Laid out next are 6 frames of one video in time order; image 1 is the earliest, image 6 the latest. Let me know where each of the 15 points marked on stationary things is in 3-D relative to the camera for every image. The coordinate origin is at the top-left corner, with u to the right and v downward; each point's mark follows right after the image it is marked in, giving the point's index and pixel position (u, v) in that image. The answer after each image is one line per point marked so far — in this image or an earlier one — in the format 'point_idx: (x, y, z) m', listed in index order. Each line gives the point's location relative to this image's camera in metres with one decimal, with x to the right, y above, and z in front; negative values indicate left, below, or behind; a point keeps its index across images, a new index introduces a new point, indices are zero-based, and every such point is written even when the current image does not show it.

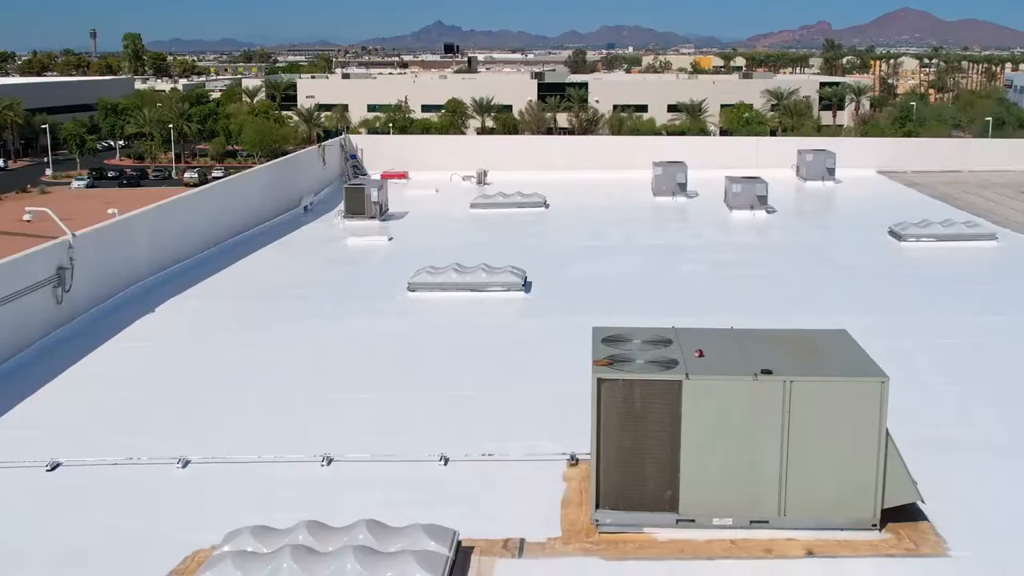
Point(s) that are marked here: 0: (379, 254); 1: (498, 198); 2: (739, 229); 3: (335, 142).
0: (-1.5, +0.4, +13.3) m
1: (-0.2, +1.2, +16.4) m
2: (+2.7, +0.7, +14.1) m
3: (-2.9, +2.4, +19.6) m
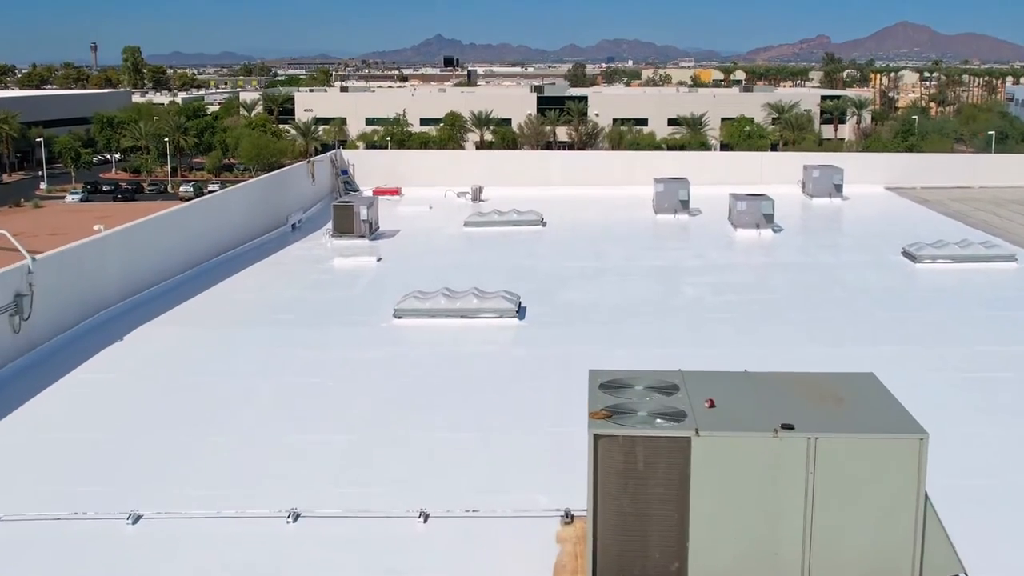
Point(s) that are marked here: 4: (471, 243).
0: (-1.5, +0.1, +12.6) m
1: (-0.3, +1.0, +15.8) m
2: (+2.6, +0.4, +13.5) m
3: (-3.0, +2.1, +19.0) m
4: (-0.5, +0.6, +14.7) m
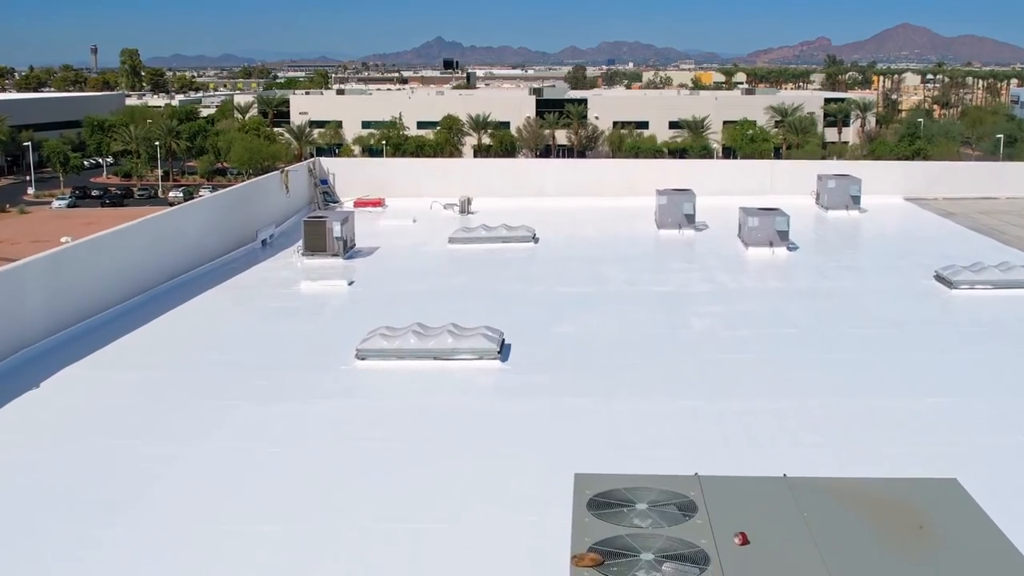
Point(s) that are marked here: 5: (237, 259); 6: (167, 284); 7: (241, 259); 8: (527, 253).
0: (-1.7, -0.1, +11.3) m
1: (-0.4, +0.7, +14.5) m
2: (+2.5, +0.2, +12.1) m
3: (-3.1, +1.8, +17.7) m
4: (-0.6, +0.3, +13.4) m
5: (-3.3, +0.3, +14.4) m
6: (-3.7, +0.1, +12.8) m
7: (-3.3, +0.4, +14.5) m
8: (+0.2, +0.4, +13.8) m
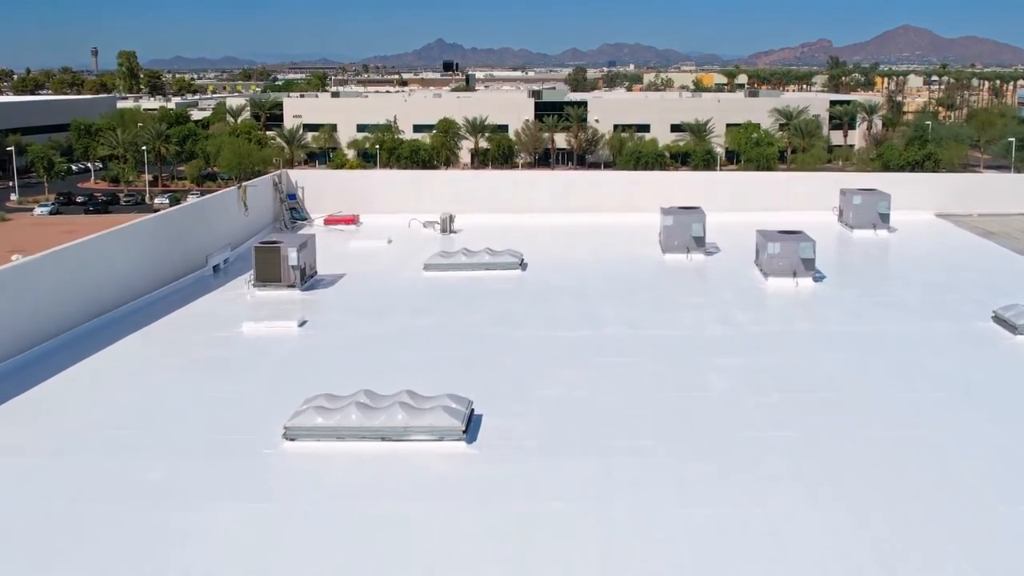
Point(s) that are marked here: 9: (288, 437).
0: (-1.8, -0.5, +9.5) m
1: (-0.6, +0.3, +12.7) m
2: (+2.3, -0.2, +10.3) m
3: (-3.3, +1.4, +15.9) m
4: (-0.8, -0.1, +11.6) m
5: (-3.5, 0.0, +12.7) m
6: (-3.8, -0.3, +11.1) m
7: (-3.4, 0.0, +12.7) m
8: (0.0, 0.0, +12.0) m
9: (-1.3, -0.8, +6.8) m
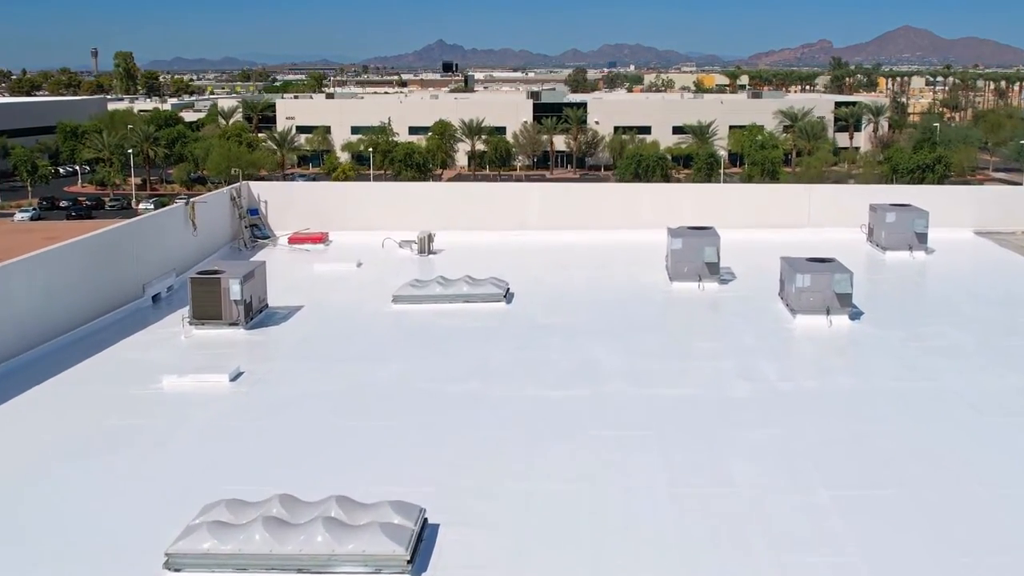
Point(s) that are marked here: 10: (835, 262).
0: (-2.0, -0.8, +7.7) m
1: (-0.7, 0.0, +10.9) m
2: (+2.2, -0.5, +8.6) m
3: (-3.4, +1.1, +14.1) m
4: (-1.0, -0.4, +9.9) m
5: (-3.6, -0.3, +10.9) m
6: (-4.0, -0.6, +9.3) m
7: (-3.6, -0.3, +11.0) m
8: (-0.1, -0.3, +10.3) m
9: (-1.4, -1.2, +5.1) m
10: (+2.7, +0.2, +9.9) m
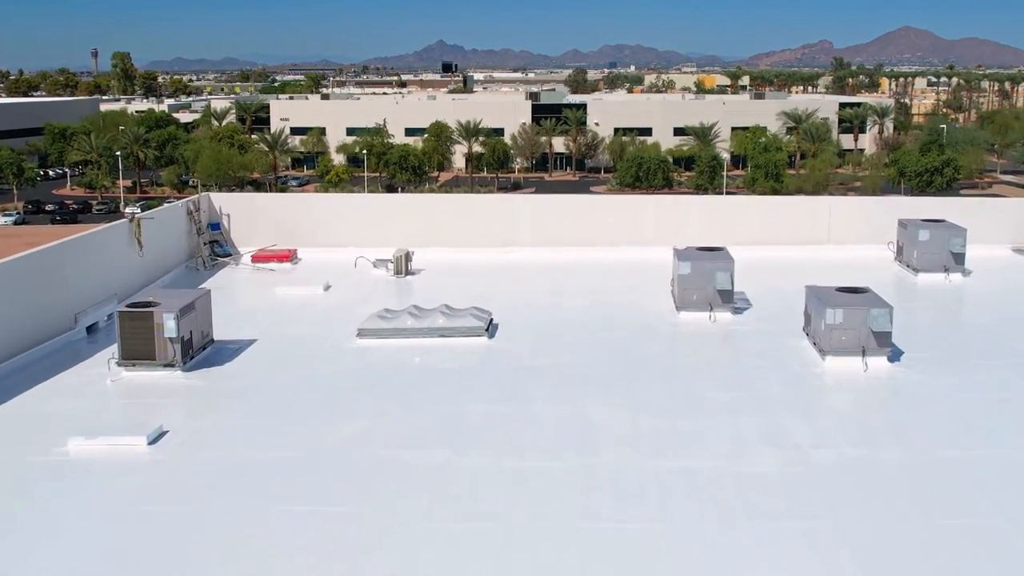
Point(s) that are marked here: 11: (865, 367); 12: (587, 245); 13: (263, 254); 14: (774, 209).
0: (-2.1, -1.1, +6.3) m
1: (-0.9, -0.2, +9.5) m
2: (+2.1, -0.7, +7.2) m
3: (-3.5, +0.9, +12.7) m
4: (-1.1, -0.6, +8.4) m
5: (-3.8, -0.6, +9.5) m
6: (-4.1, -0.8, +7.9) m
7: (-3.7, -0.6, +9.6) m
8: (-0.3, -0.5, +8.9) m
9: (-1.6, -1.4, +3.7) m
10: (+2.5, 0.0, +8.5) m
11: (+2.4, -0.5, +8.2) m
12: (+0.8, +0.5, +13.6) m
13: (-2.7, +0.4, +12.8) m
14: (+2.9, +0.9, +13.3) m
